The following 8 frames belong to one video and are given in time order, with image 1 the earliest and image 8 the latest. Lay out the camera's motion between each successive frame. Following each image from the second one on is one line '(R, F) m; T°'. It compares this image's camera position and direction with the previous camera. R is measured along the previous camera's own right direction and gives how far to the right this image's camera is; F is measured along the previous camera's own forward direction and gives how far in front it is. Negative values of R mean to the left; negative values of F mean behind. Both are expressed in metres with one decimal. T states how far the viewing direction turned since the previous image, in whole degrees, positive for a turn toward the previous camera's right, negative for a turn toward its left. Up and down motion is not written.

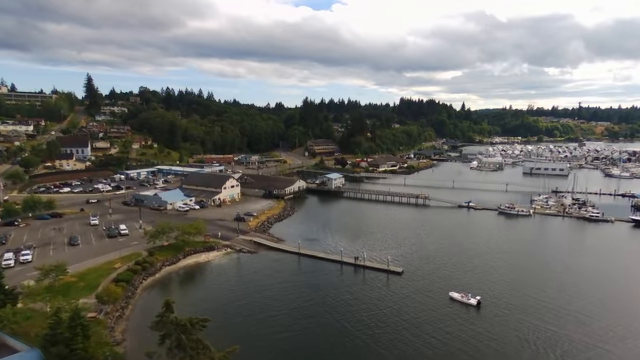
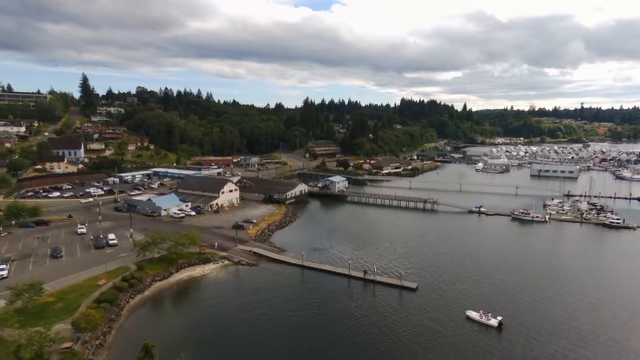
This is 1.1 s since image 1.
(-0.2, +1.8) m; 0°
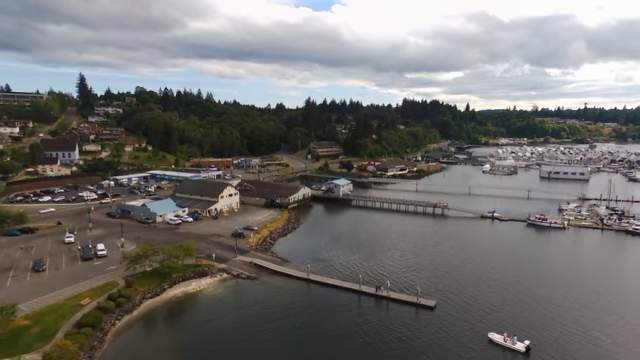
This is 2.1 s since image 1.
(-0.2, +1.7) m; 0°
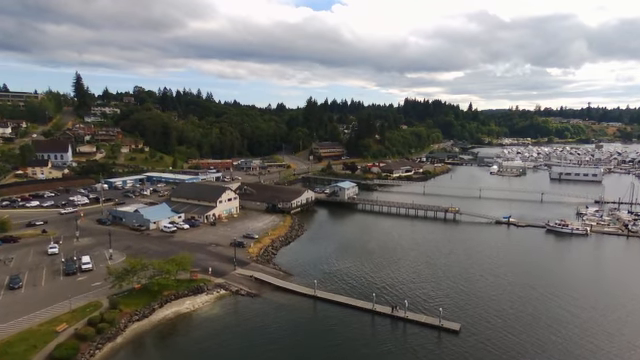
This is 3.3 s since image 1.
(-0.3, +1.9) m; 0°
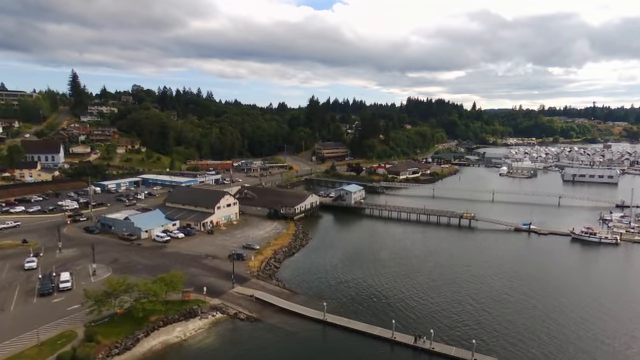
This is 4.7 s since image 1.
(-0.3, +2.1) m; 0°
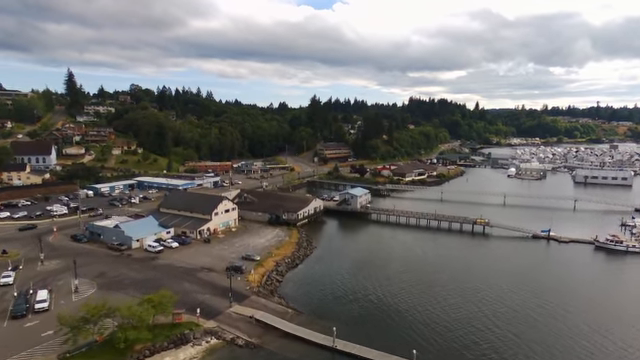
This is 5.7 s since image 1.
(-0.2, +1.8) m; 0°
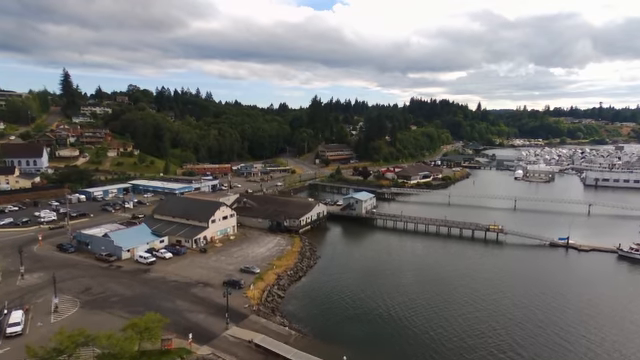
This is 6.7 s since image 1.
(-0.2, +1.6) m; 0°
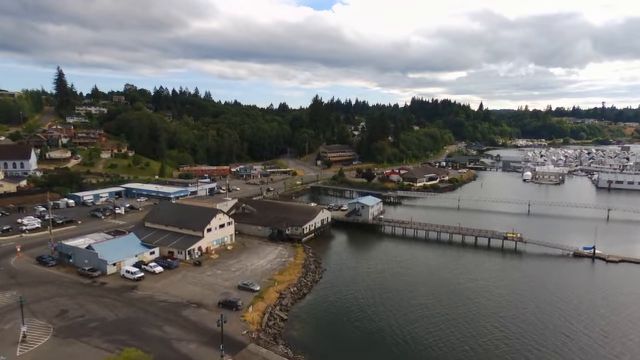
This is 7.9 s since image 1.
(-0.2, +1.9) m; 0°
